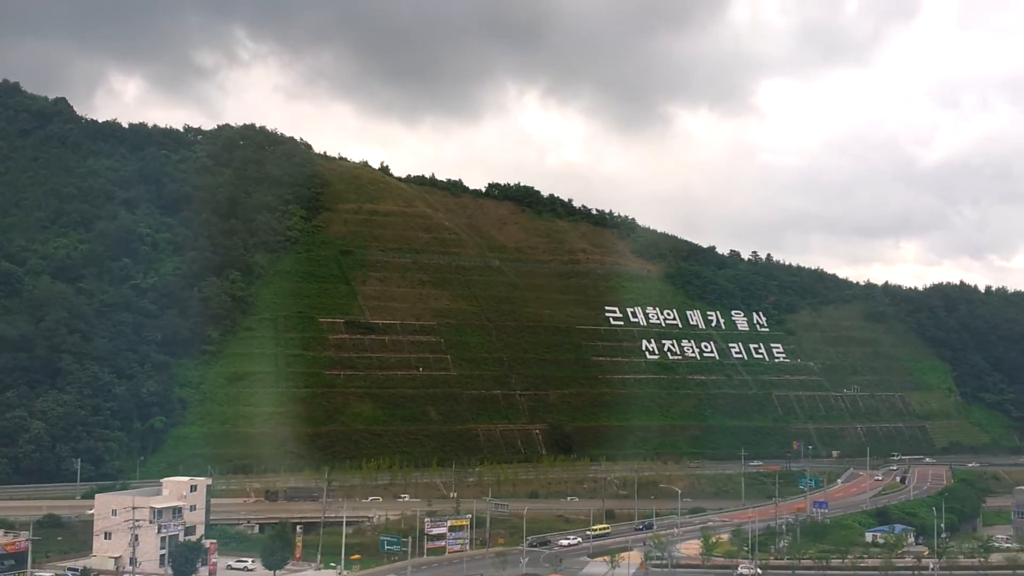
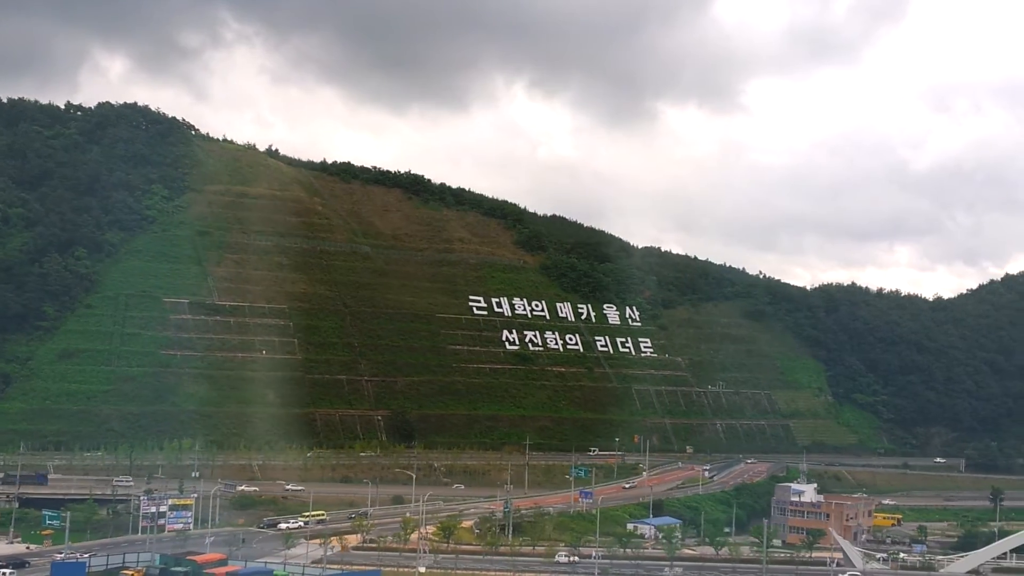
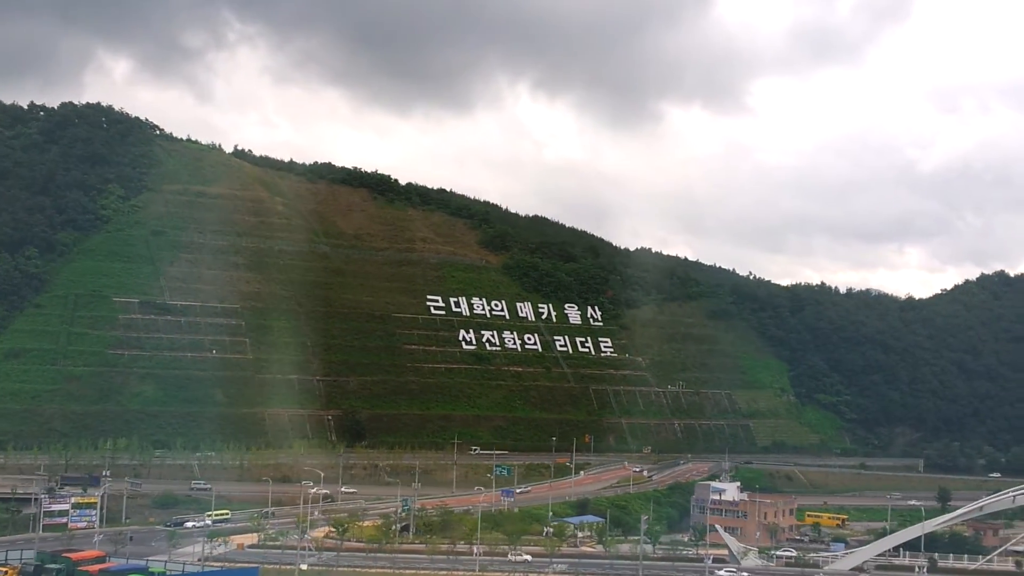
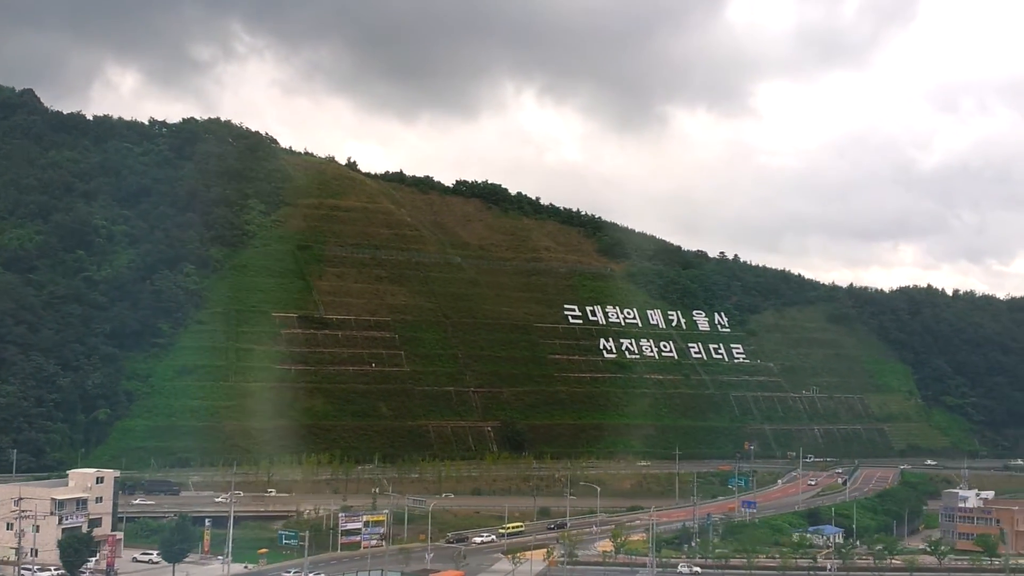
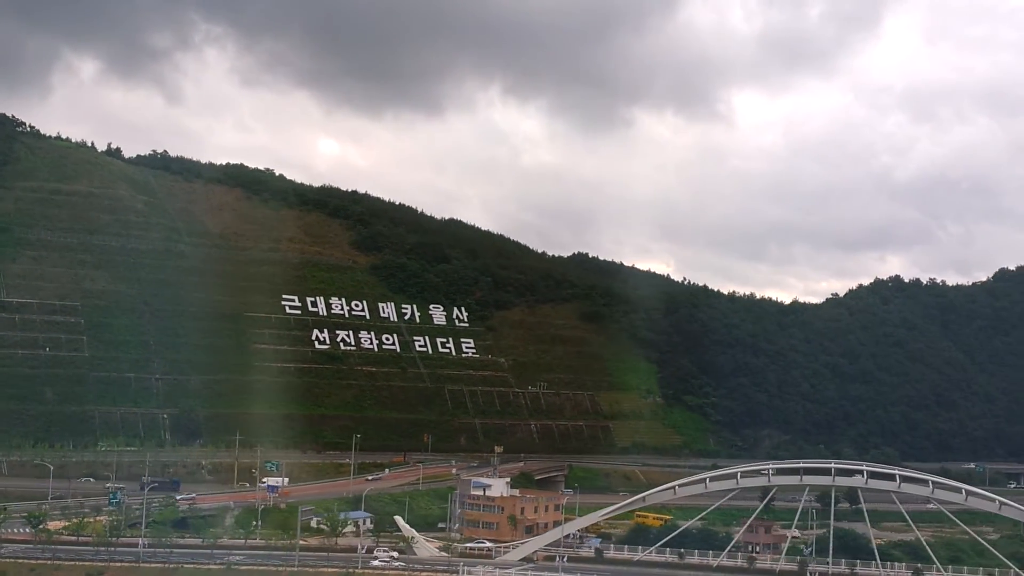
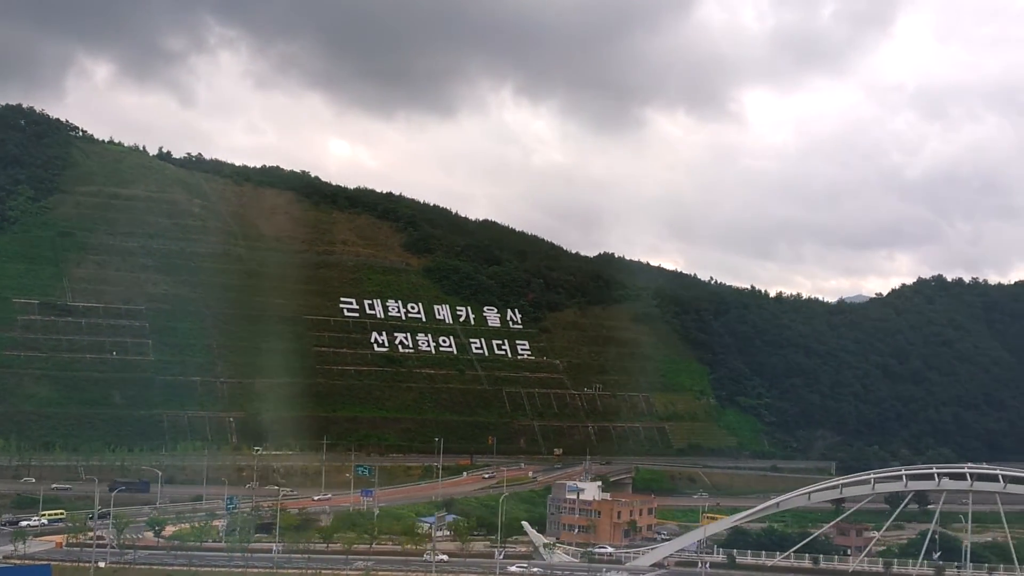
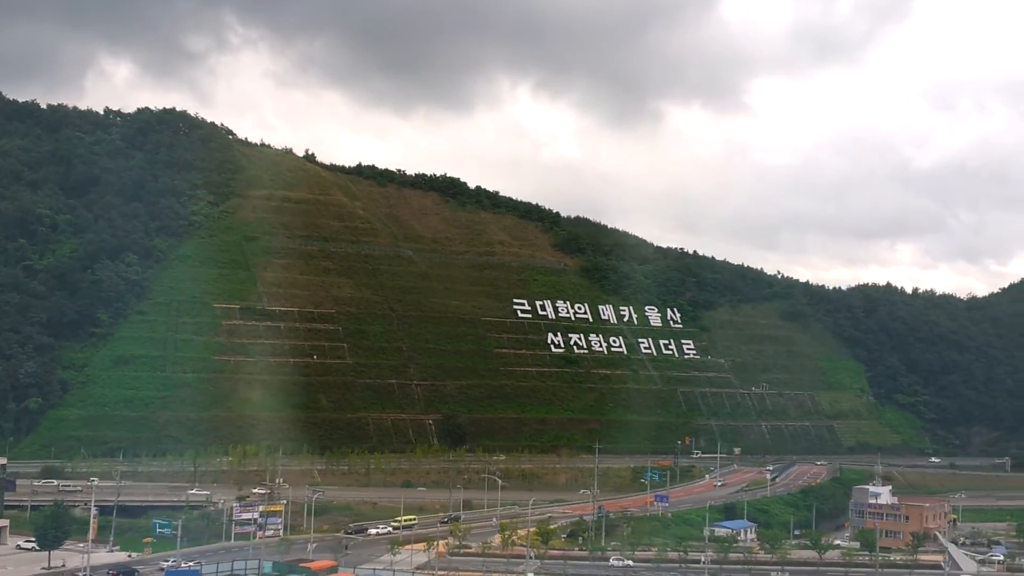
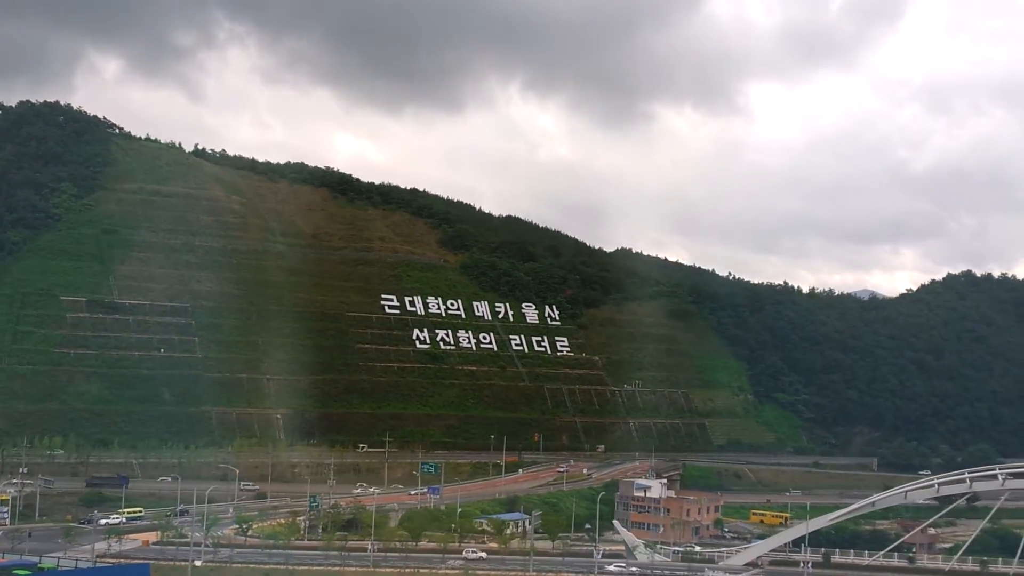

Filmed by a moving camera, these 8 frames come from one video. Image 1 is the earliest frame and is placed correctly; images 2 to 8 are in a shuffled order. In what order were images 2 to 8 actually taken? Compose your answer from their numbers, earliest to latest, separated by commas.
4, 7, 2, 3, 8, 6, 5
